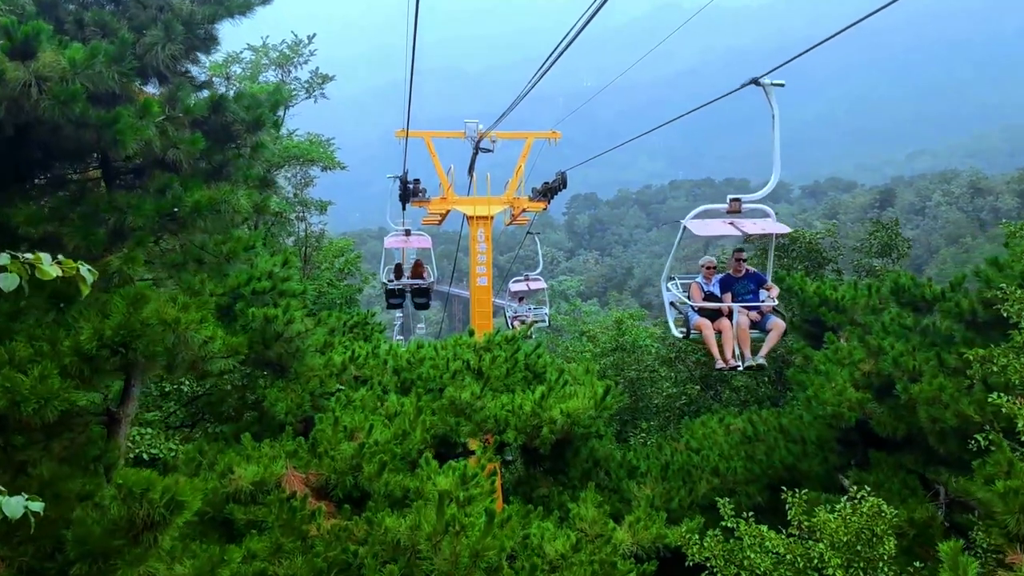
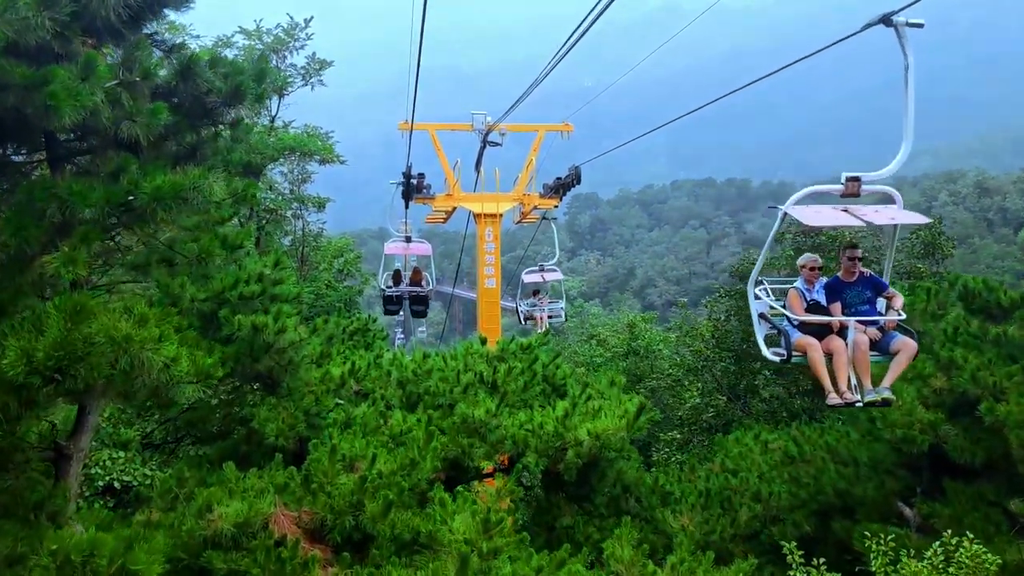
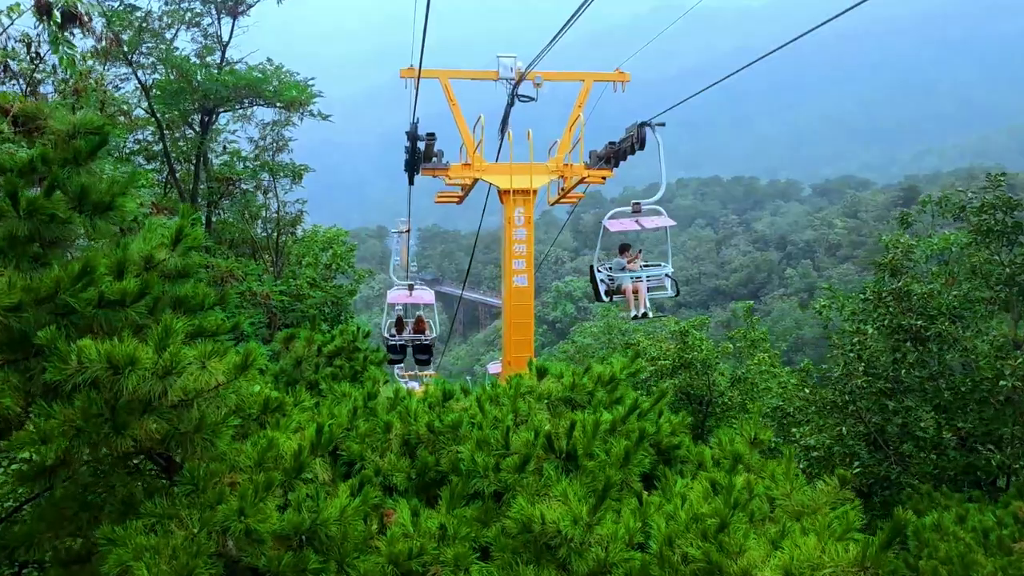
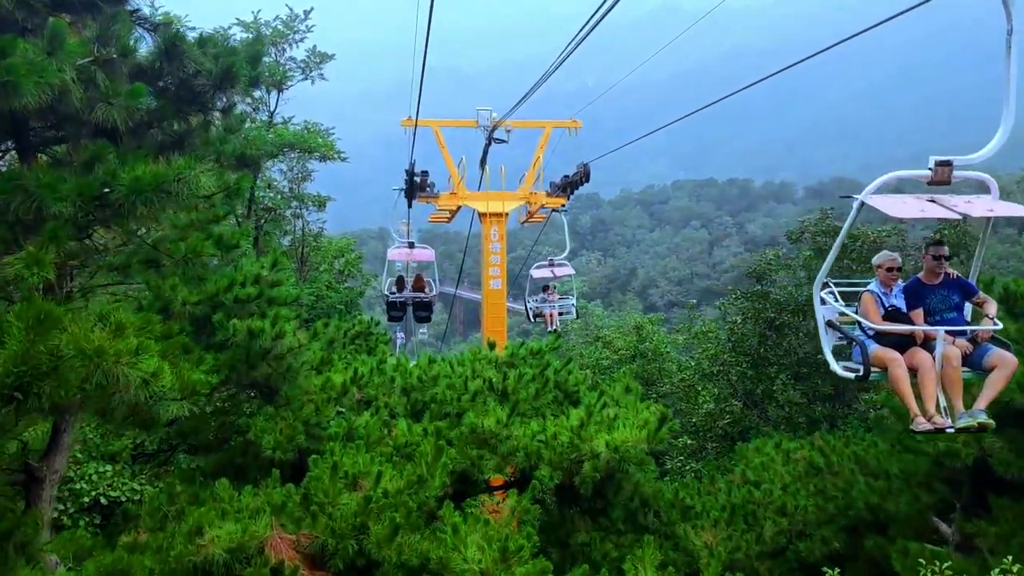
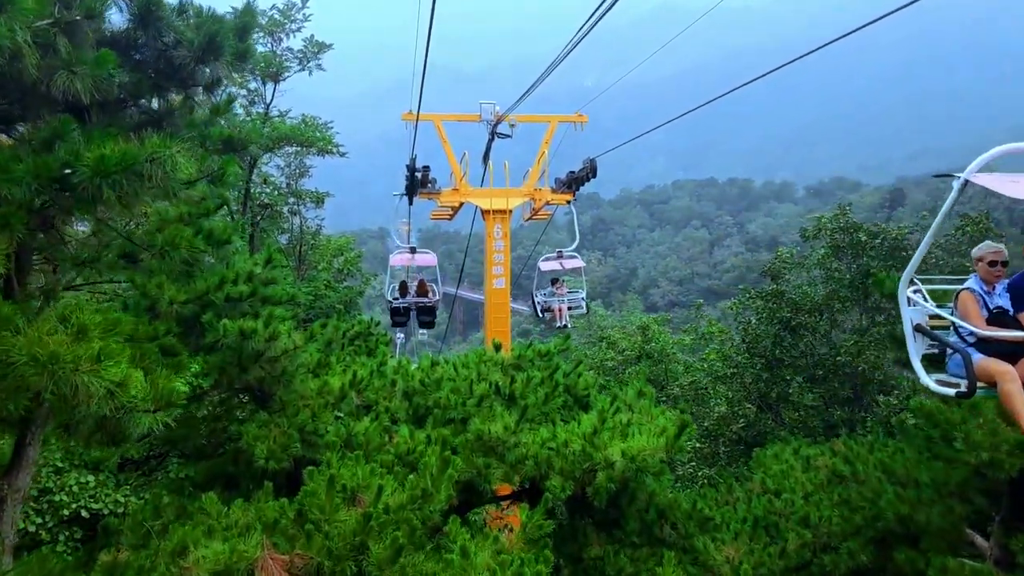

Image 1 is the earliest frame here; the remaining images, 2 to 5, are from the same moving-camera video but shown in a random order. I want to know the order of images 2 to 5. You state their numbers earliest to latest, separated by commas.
2, 4, 5, 3
